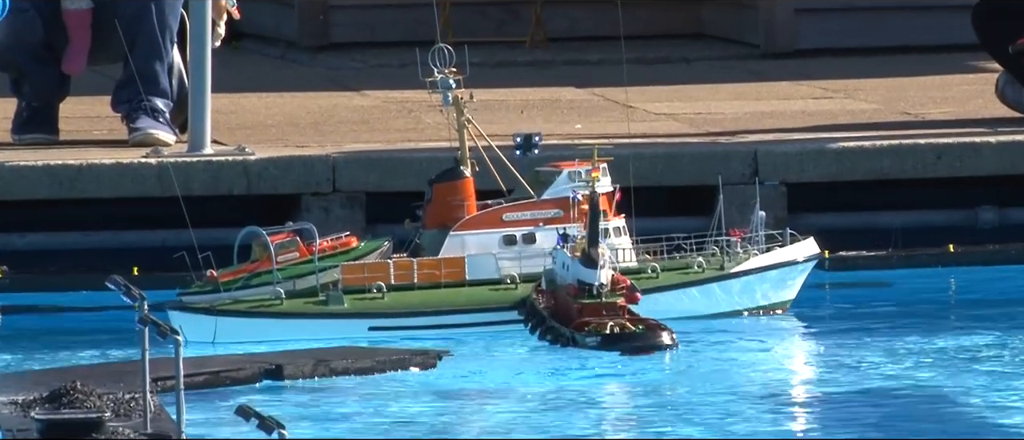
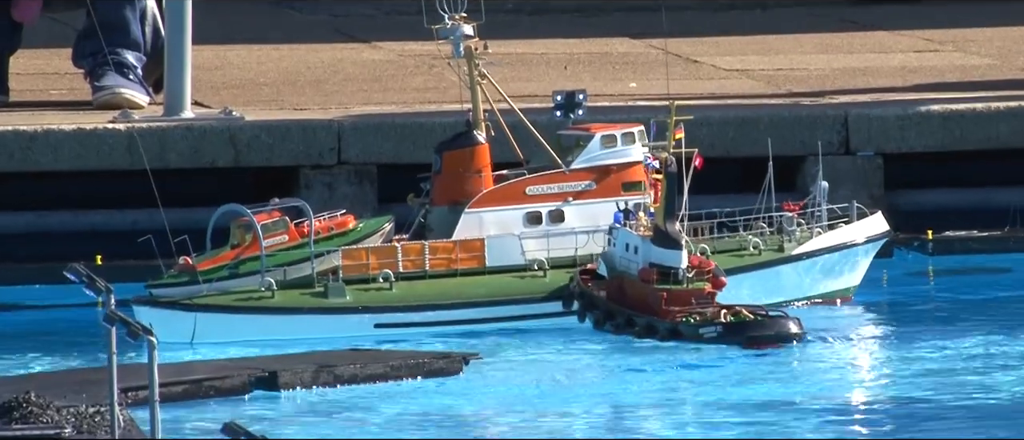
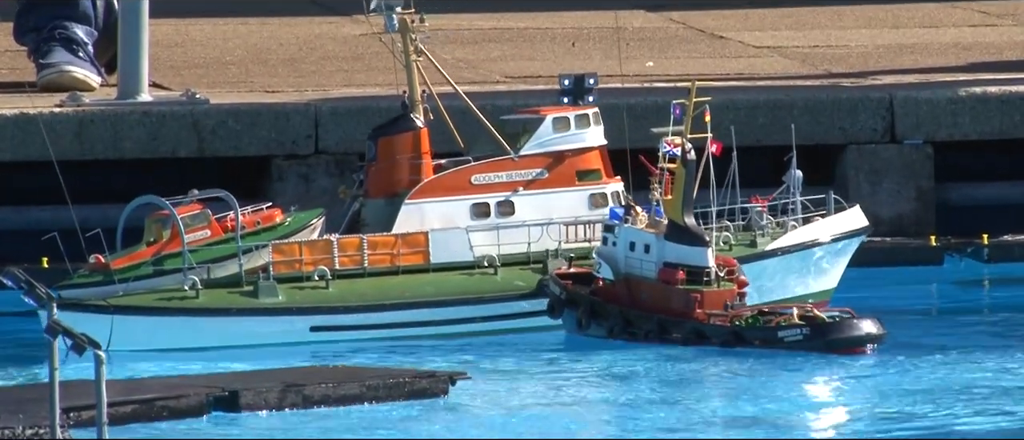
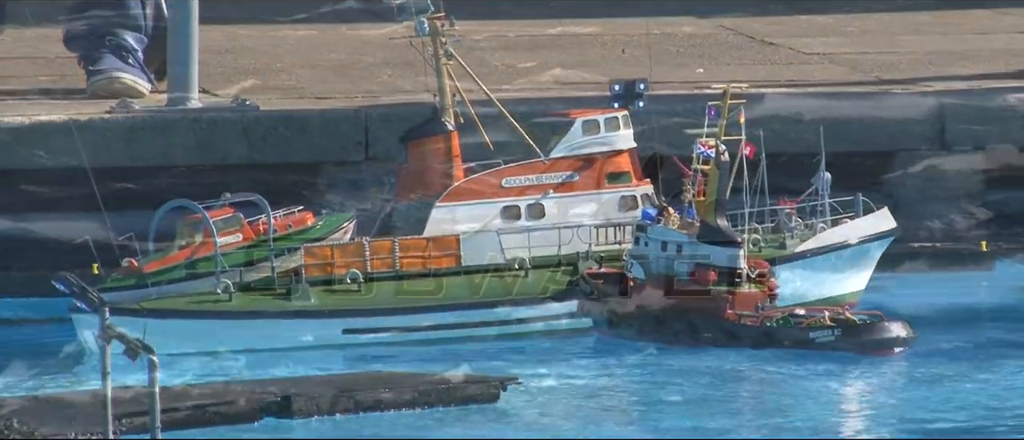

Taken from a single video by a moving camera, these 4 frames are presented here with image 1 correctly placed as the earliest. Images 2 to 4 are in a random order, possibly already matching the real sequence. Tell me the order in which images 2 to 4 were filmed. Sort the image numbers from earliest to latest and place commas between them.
2, 3, 4
